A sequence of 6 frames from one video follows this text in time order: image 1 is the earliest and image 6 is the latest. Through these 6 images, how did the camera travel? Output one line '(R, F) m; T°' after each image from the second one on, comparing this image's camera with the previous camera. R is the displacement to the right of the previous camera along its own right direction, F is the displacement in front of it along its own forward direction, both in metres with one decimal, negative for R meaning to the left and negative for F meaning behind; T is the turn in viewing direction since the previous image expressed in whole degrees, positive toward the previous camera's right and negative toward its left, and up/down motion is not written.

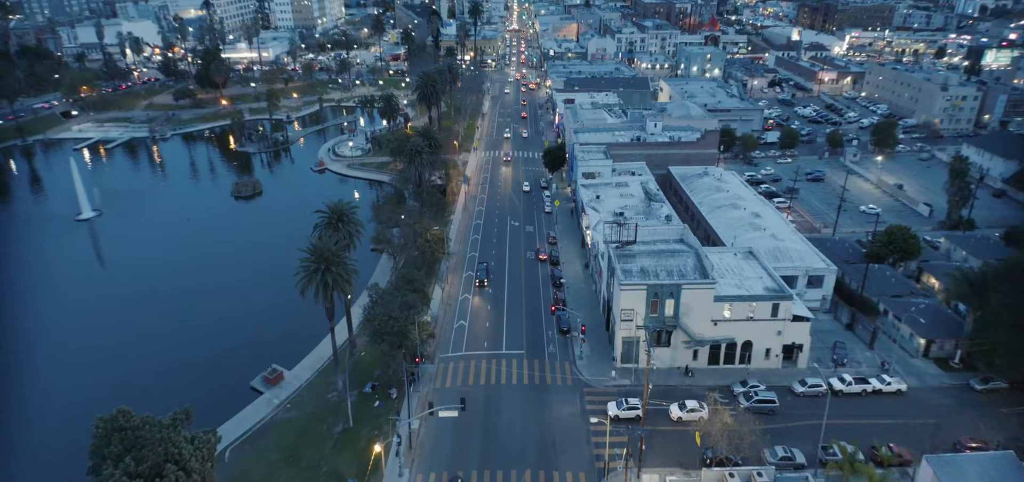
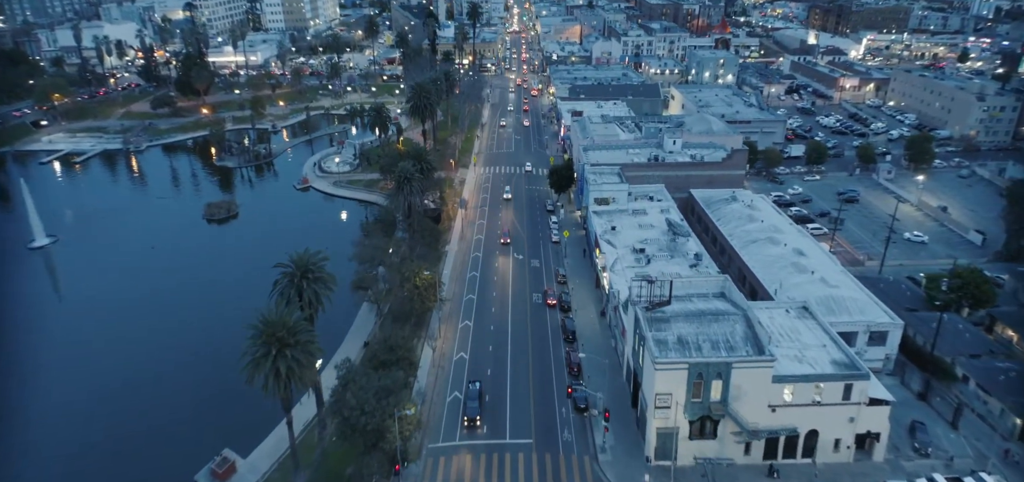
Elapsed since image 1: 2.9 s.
(-0.4, +9.6) m; 0°
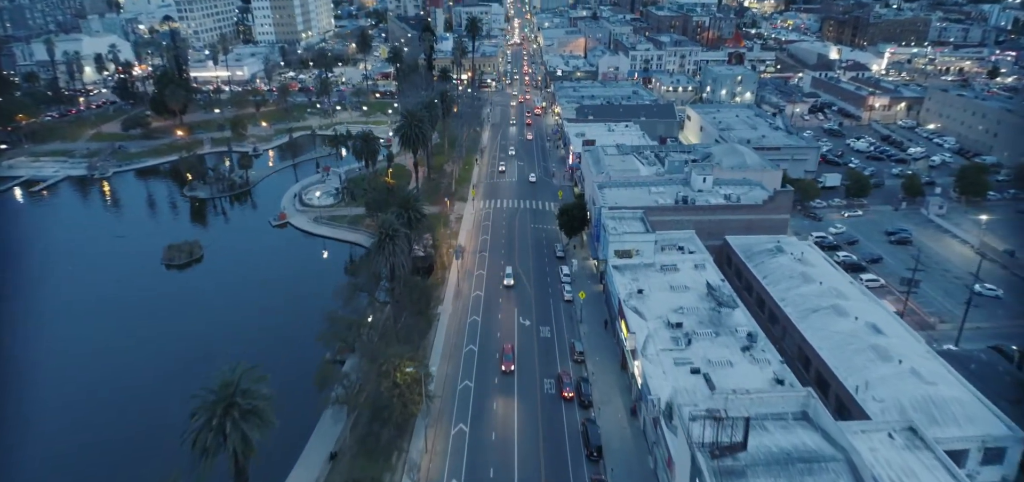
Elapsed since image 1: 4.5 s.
(-0.5, +11.5) m; 0°
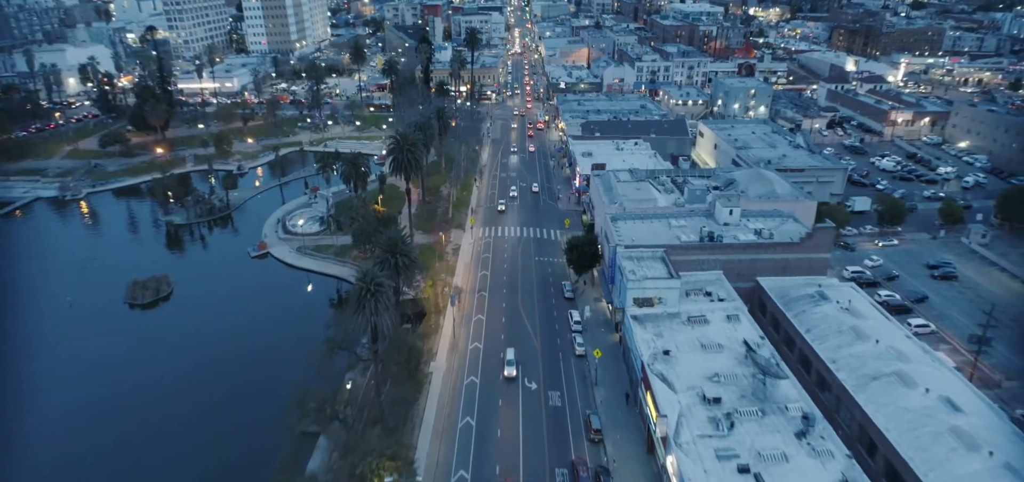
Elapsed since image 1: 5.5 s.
(-0.3, +7.9) m; 0°
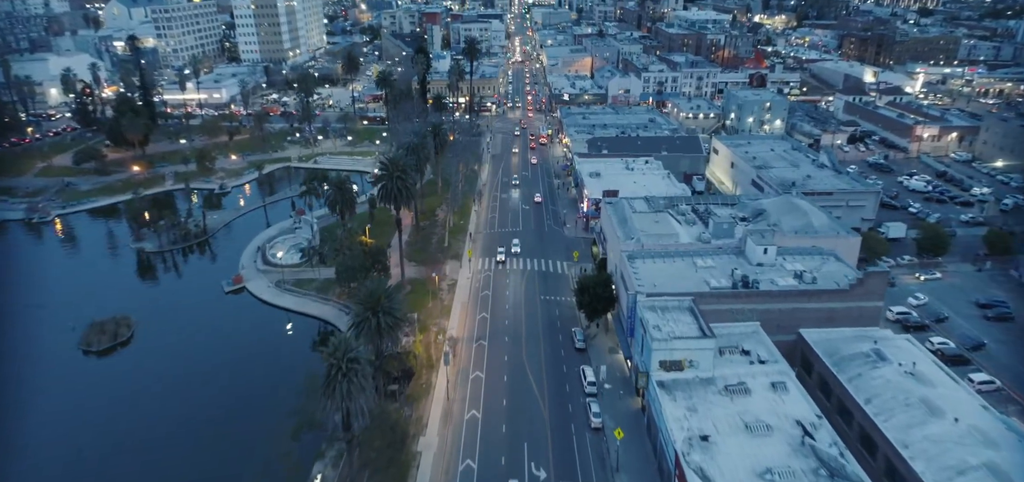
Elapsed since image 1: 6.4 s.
(-0.3, +7.9) m; 0°
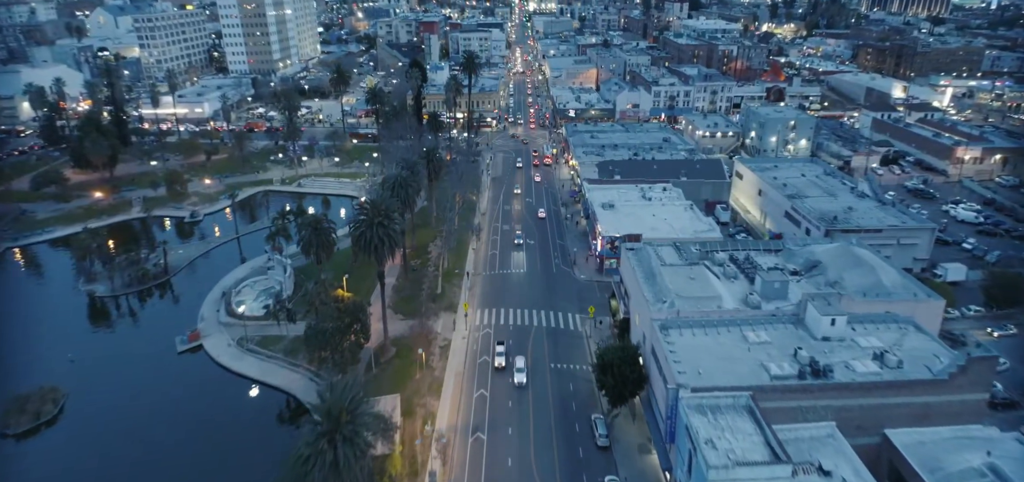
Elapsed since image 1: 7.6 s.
(-0.4, +10.9) m; 0°
